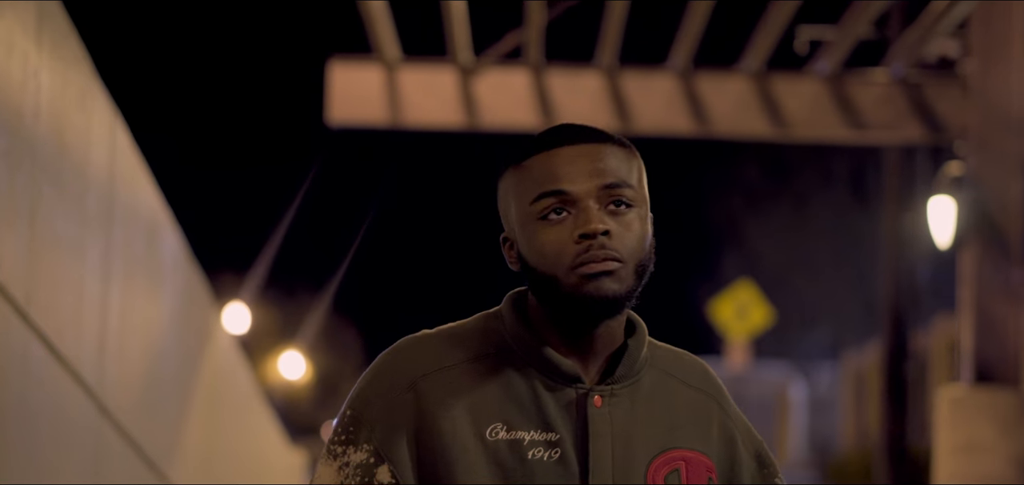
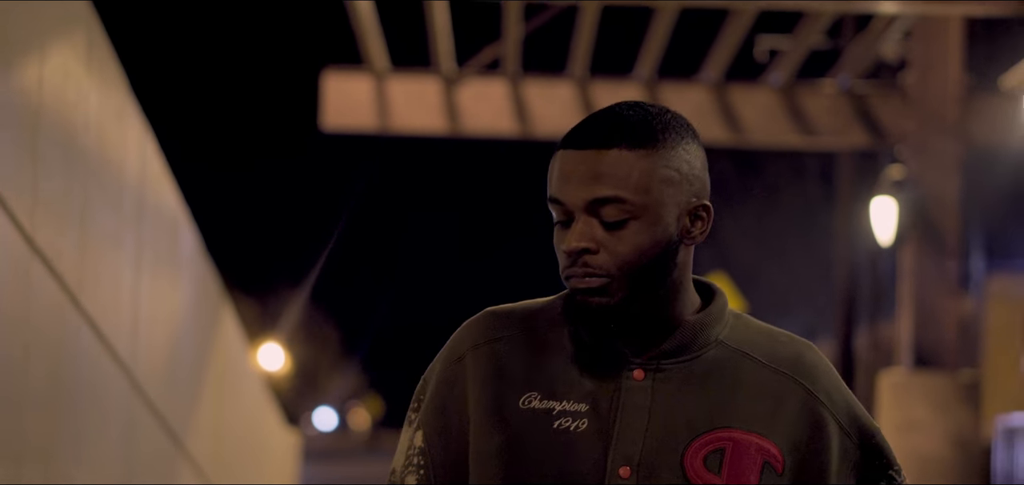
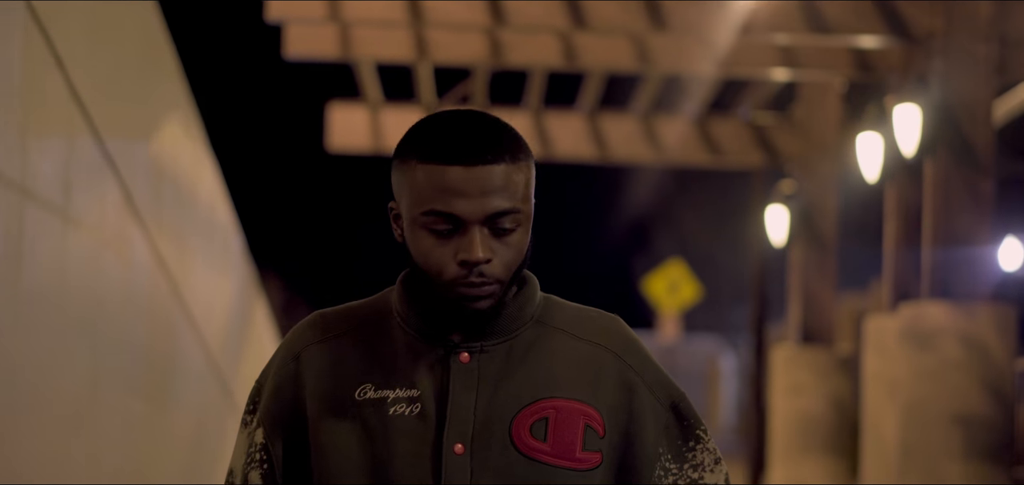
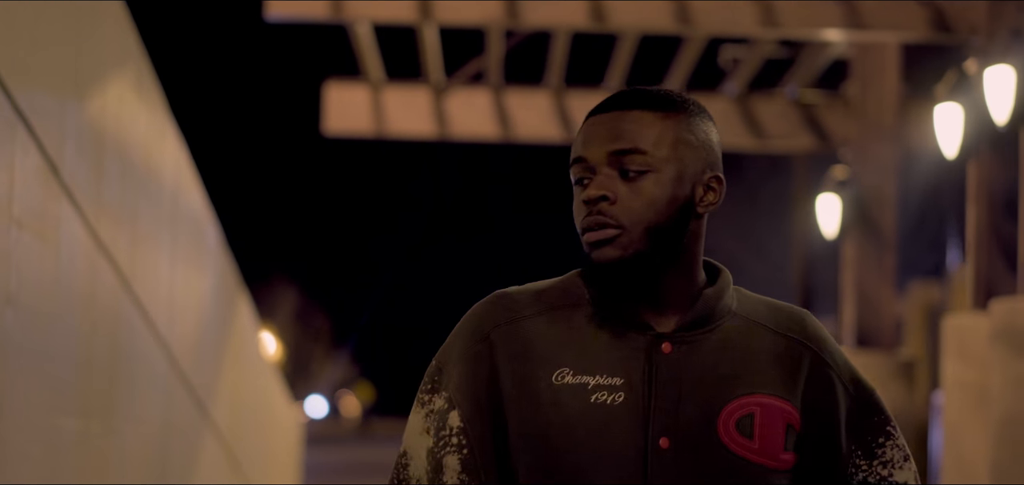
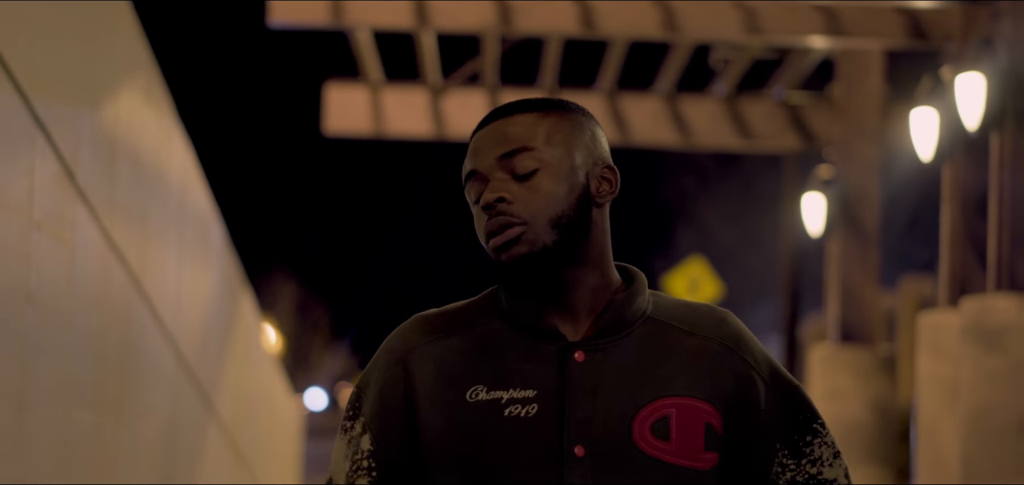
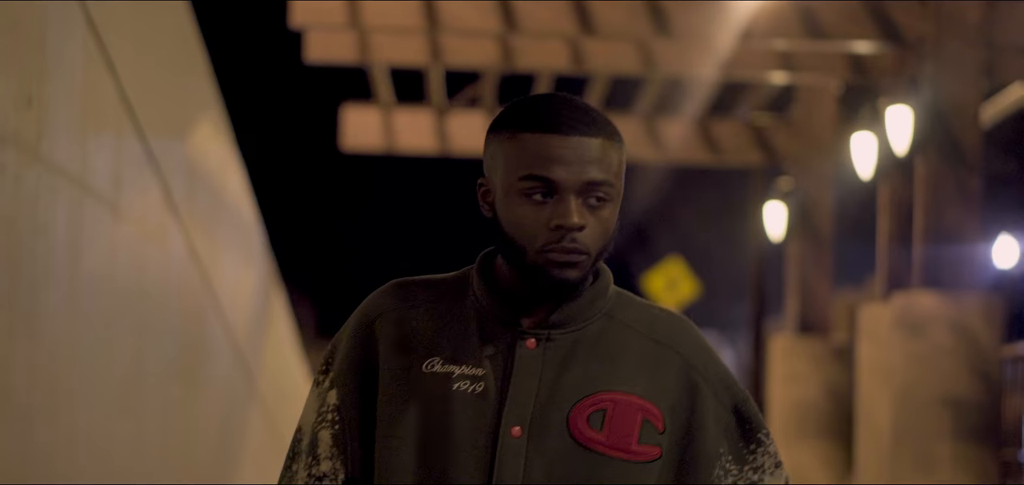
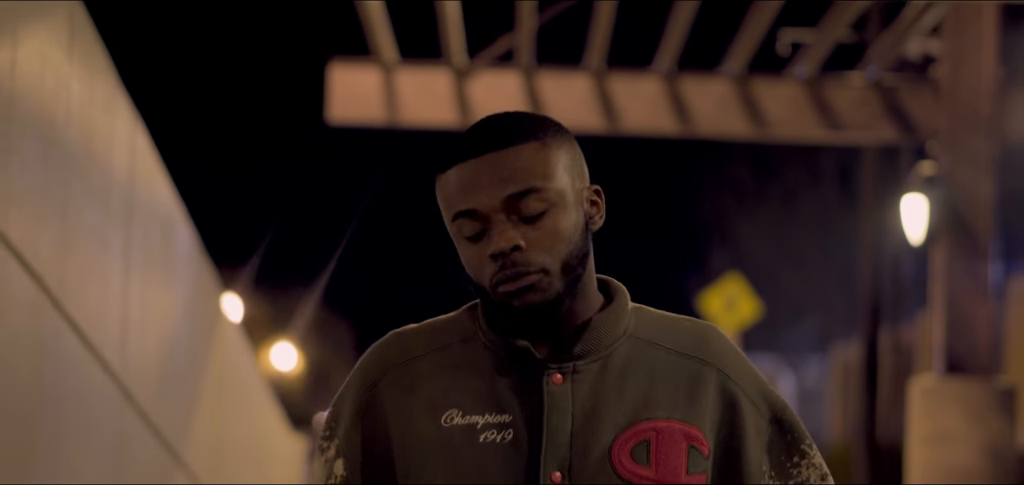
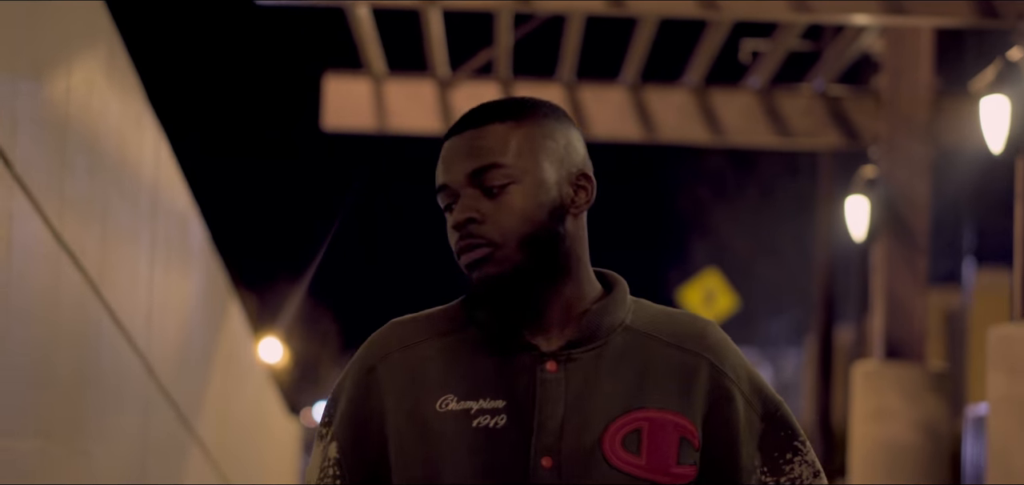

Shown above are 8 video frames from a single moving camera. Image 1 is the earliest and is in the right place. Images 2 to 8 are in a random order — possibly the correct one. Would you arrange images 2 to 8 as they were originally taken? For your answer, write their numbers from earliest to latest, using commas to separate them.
7, 2, 8, 4, 5, 3, 6
